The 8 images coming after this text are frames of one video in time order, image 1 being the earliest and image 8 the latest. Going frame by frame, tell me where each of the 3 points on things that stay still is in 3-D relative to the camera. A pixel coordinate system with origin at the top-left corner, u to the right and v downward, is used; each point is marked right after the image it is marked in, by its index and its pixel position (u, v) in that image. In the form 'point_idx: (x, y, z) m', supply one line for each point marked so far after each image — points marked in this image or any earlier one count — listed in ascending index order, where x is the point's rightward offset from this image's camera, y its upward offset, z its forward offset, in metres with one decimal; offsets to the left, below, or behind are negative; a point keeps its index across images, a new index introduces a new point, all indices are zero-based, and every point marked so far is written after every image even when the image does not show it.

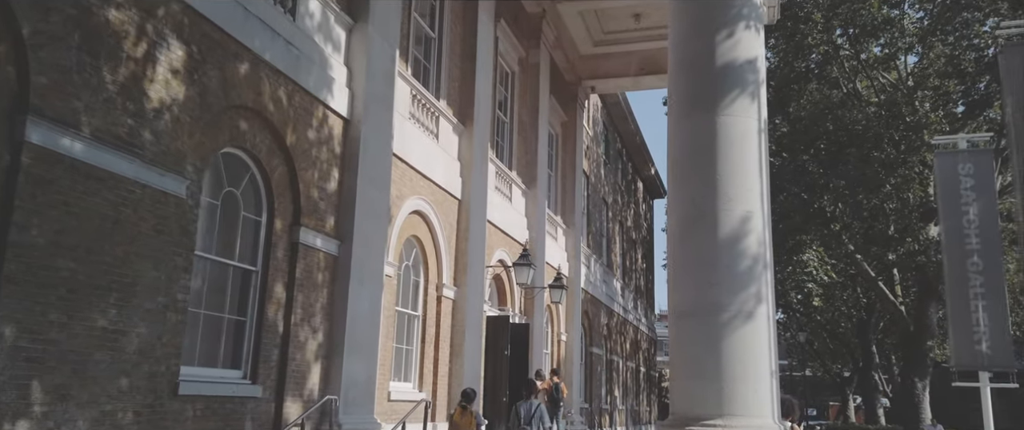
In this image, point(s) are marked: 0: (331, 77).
0: (-2.1, +1.6, +9.8) m
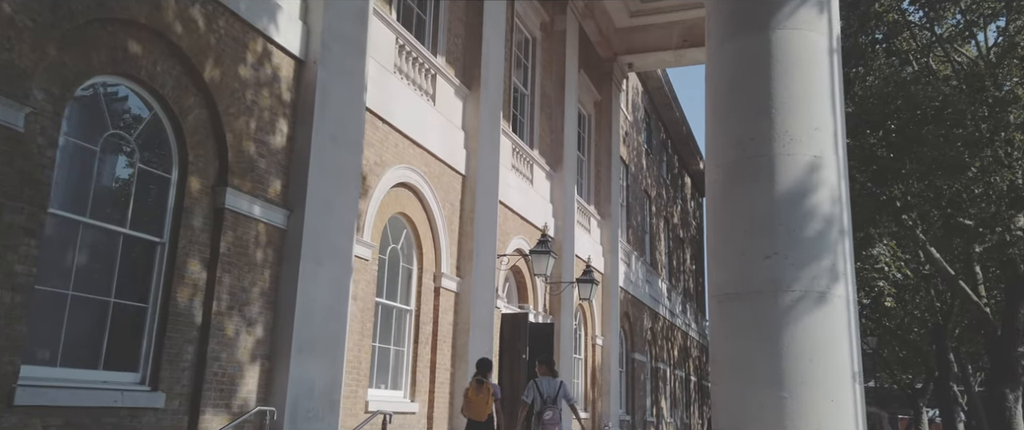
0: (-2.1, +1.9, +7.9) m
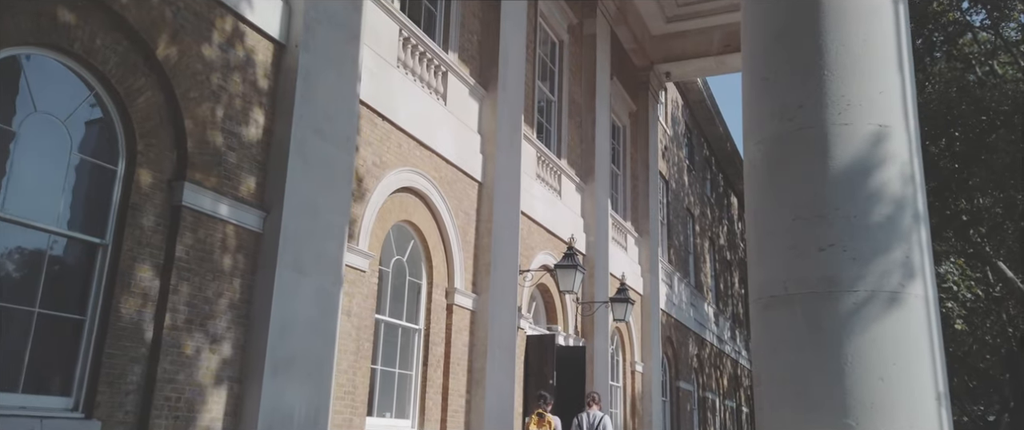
0: (-2.1, +1.9, +7.0) m
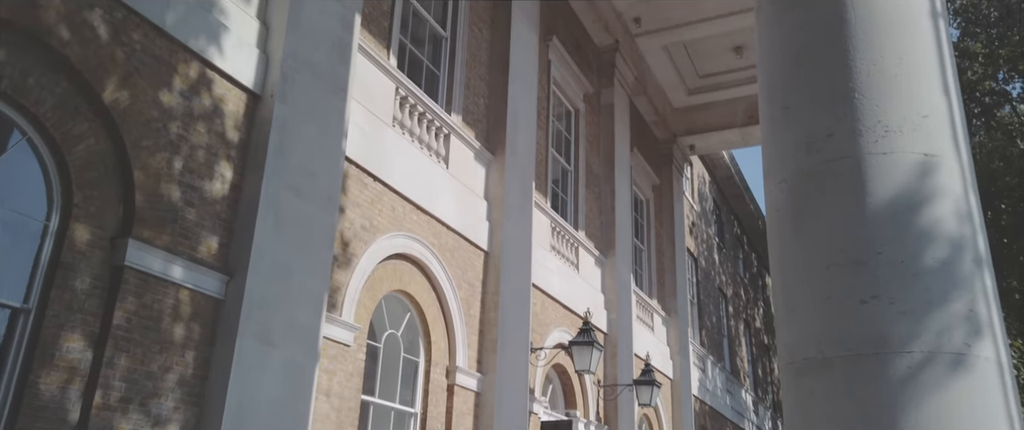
0: (-2.2, +1.4, +6.4) m
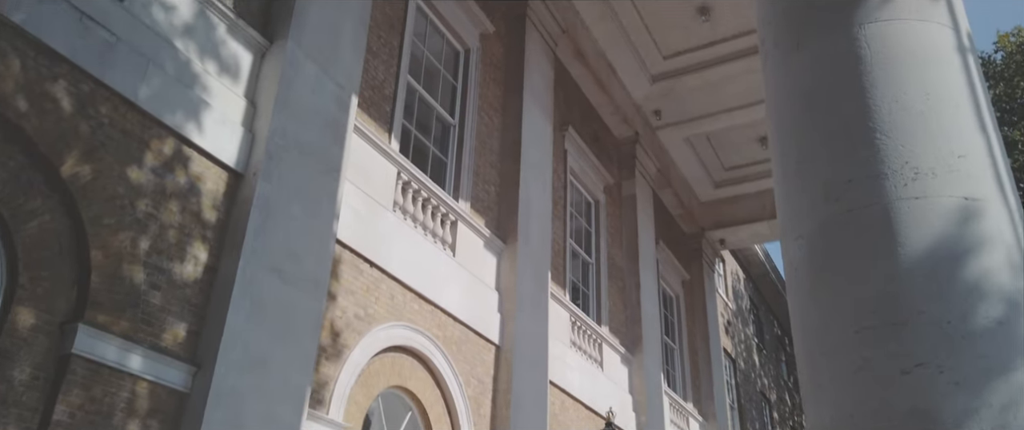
0: (-2.2, +0.8, +6.1) m
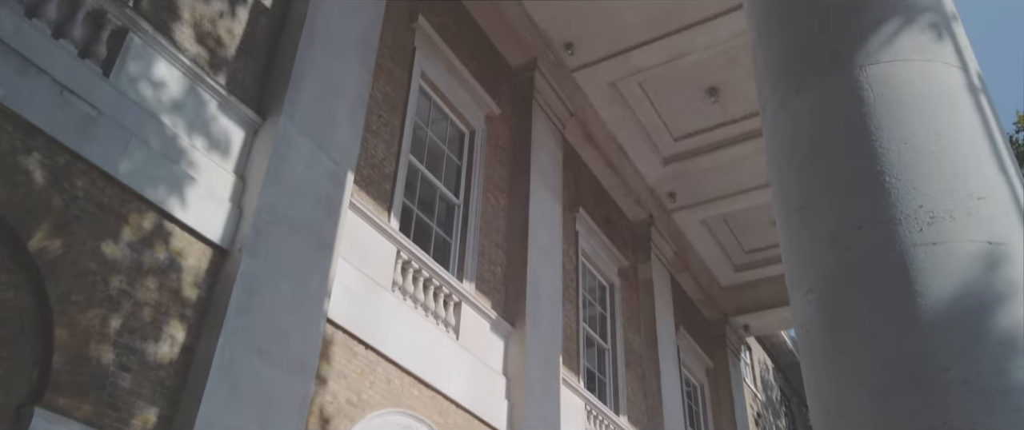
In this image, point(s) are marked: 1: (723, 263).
0: (-2.2, +0.3, +5.9) m
1: (+4.1, -0.9, +17.1) m
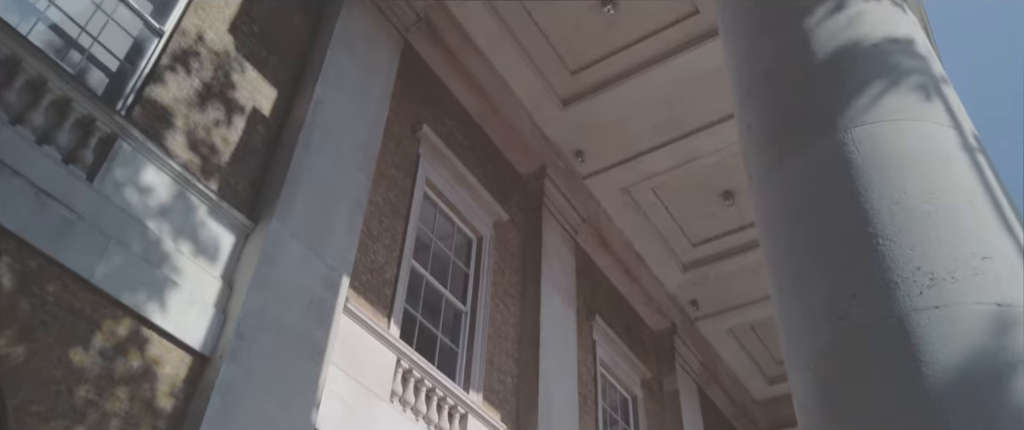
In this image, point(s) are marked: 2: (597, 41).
0: (-2.3, -0.4, +5.7) m
1: (+4.5, -3.0, +16.4) m
2: (+1.1, +2.2, +11.2) m
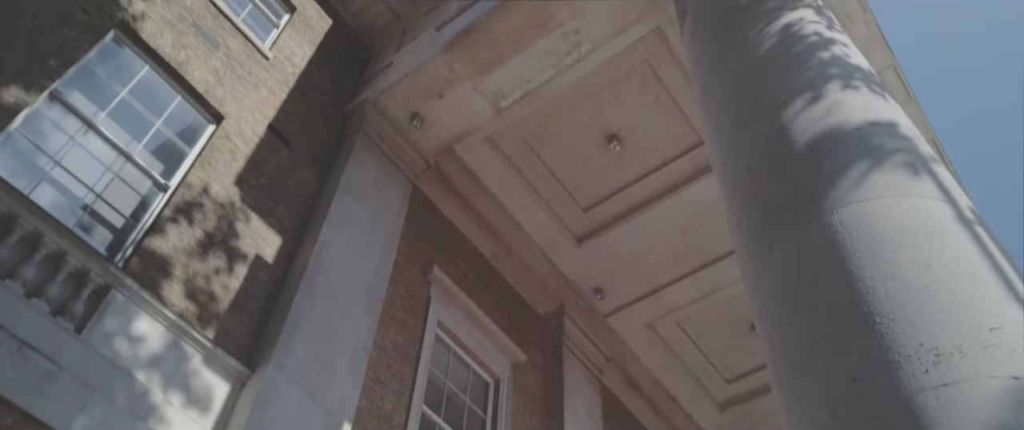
0: (-2.2, -1.4, +5.4) m
1: (+5.1, -5.3, +15.3) m
2: (+1.2, +0.5, +11.1) m
